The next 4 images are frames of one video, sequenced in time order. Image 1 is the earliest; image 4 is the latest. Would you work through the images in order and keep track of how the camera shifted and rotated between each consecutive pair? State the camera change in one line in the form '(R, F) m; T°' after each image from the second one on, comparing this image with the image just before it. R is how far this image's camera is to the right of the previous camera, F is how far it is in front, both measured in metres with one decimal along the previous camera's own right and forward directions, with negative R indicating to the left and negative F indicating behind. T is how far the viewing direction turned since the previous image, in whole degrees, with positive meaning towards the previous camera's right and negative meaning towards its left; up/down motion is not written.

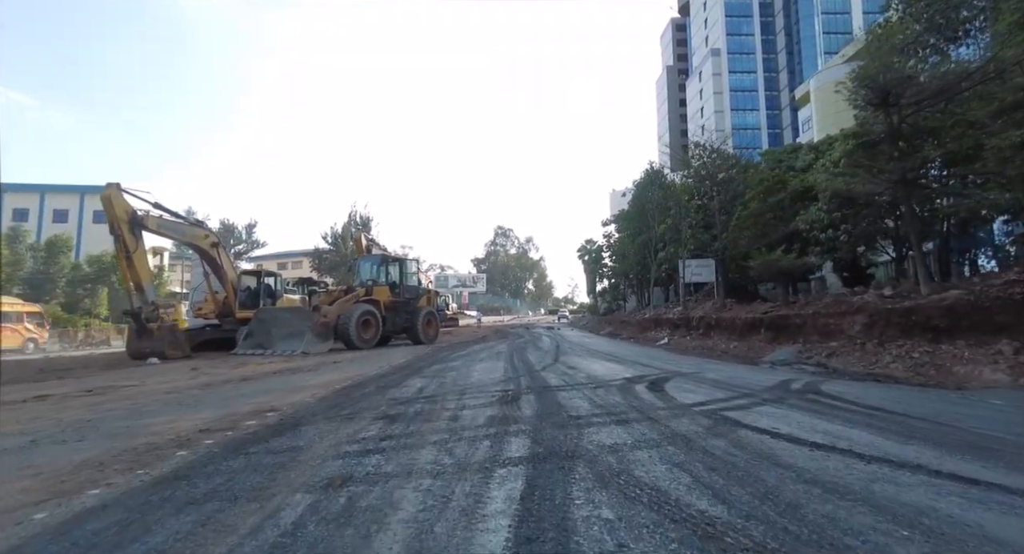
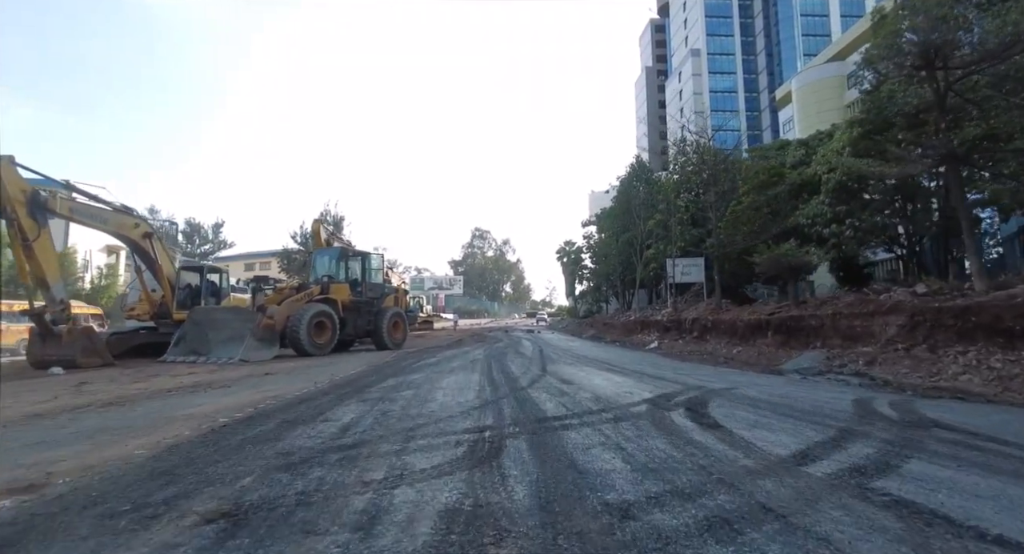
(0.0, +2.6) m; +2°
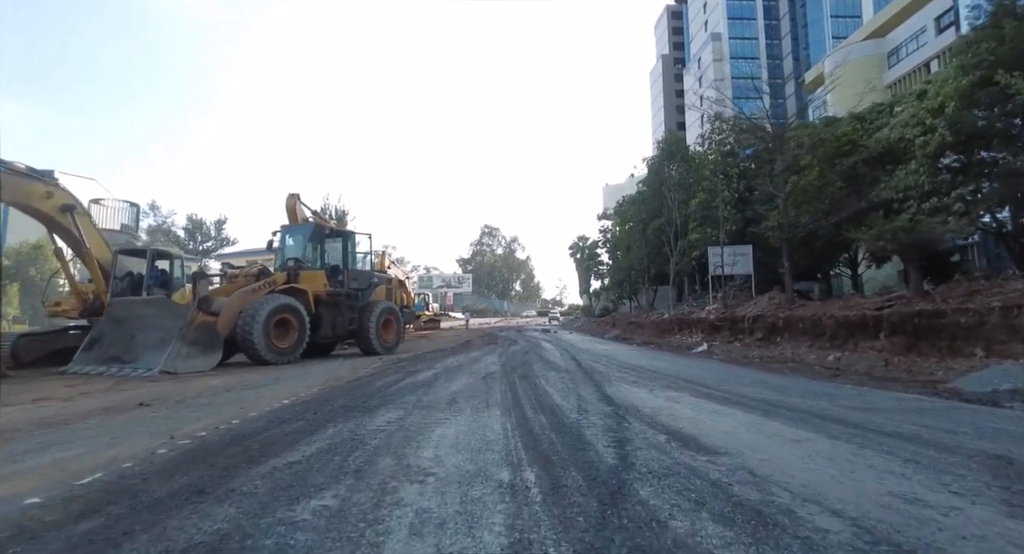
(-0.4, +4.8) m; -1°
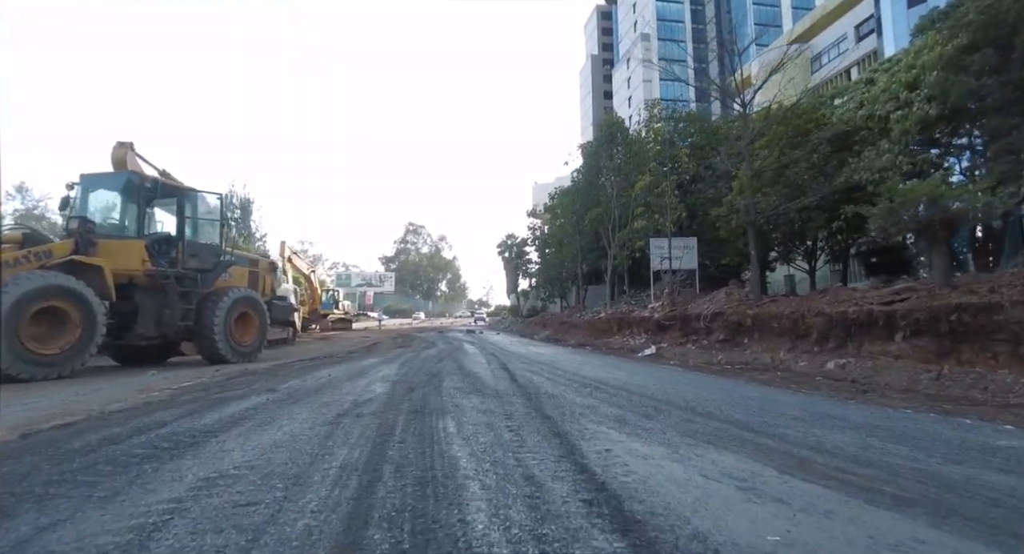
(+0.4, +4.4) m; +8°
